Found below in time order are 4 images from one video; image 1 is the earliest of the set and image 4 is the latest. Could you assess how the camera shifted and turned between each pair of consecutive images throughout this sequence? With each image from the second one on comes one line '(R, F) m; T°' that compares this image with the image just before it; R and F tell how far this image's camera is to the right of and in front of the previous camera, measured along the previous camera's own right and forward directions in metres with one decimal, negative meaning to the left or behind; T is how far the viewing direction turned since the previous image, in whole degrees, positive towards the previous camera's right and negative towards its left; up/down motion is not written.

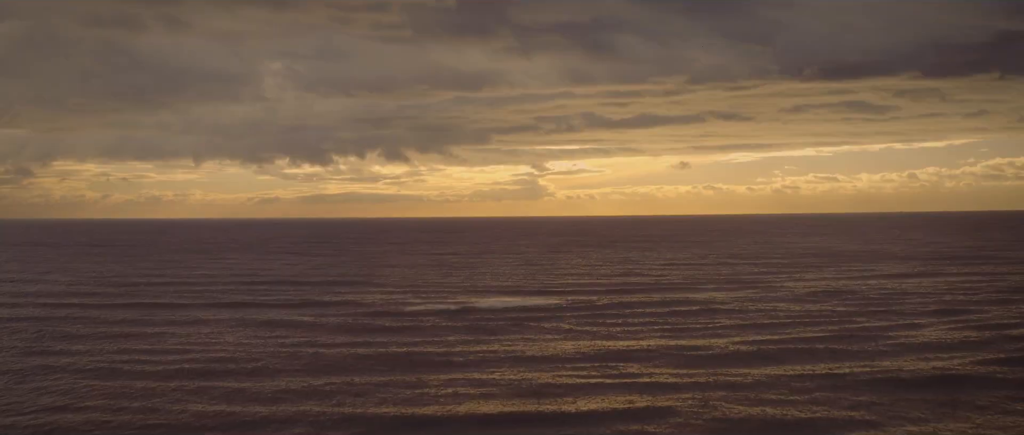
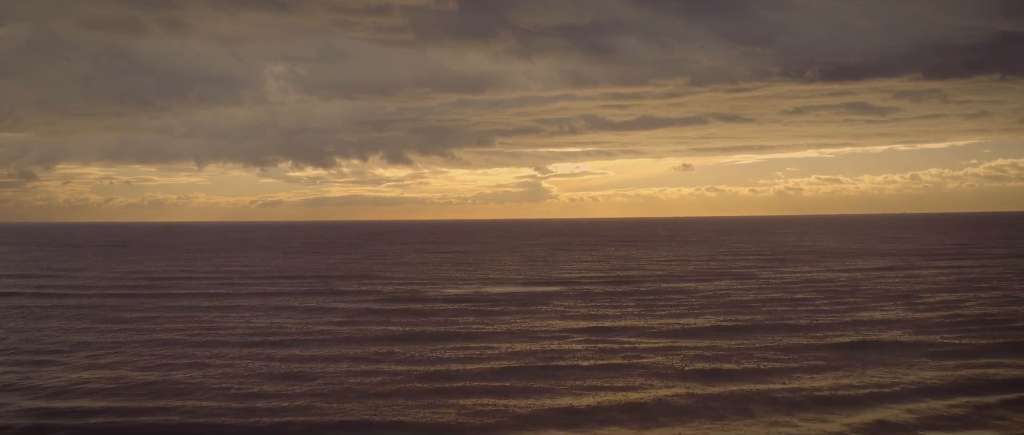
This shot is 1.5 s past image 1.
(-1.3, -1.4) m; 0°
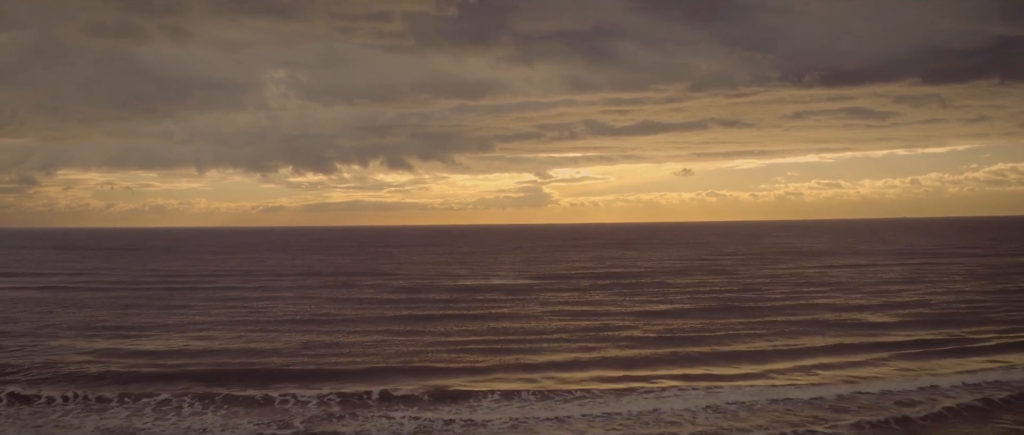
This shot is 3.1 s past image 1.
(-0.6, -0.2) m; 0°
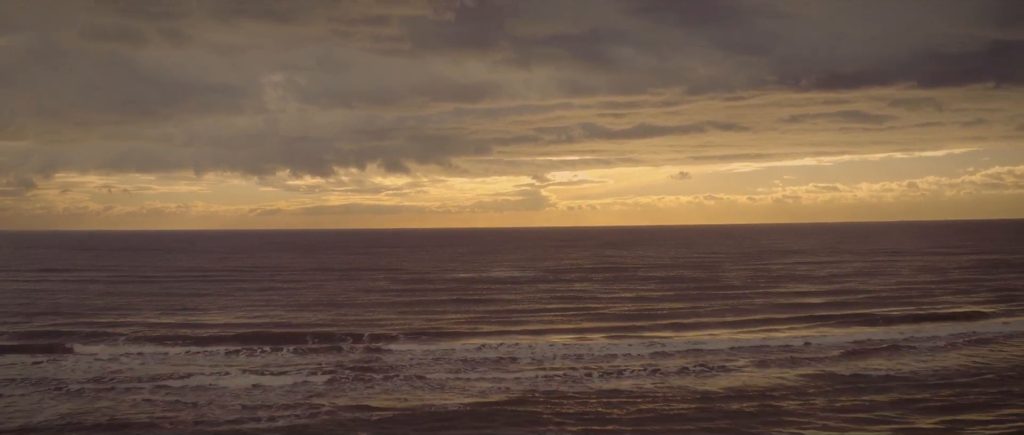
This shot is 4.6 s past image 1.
(+0.1, -0.9) m; 0°
